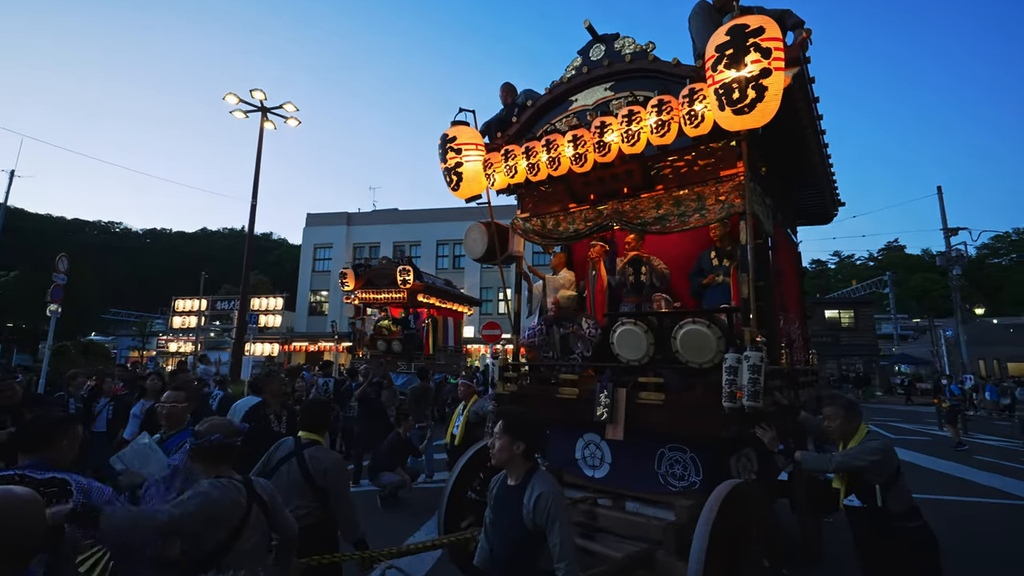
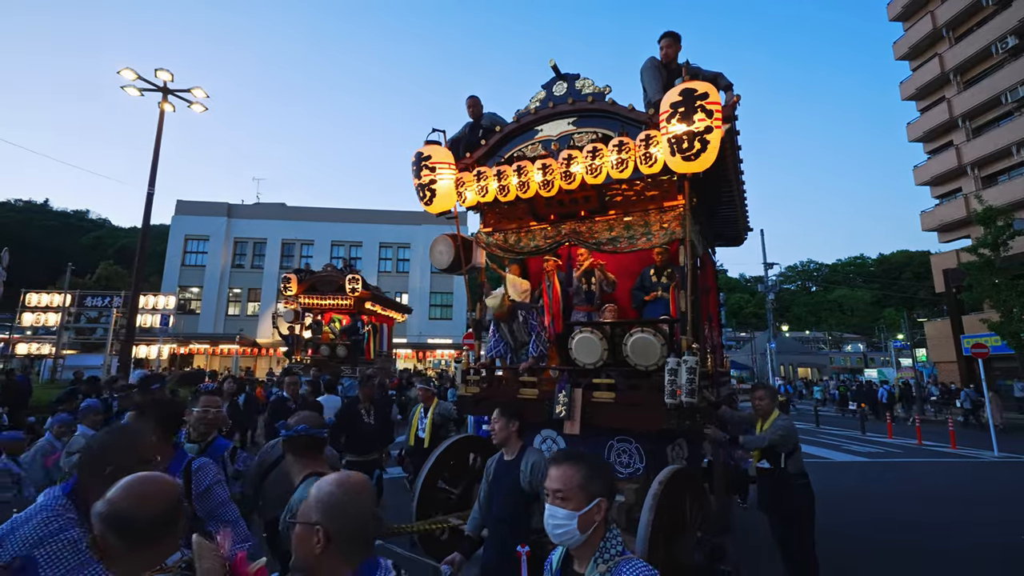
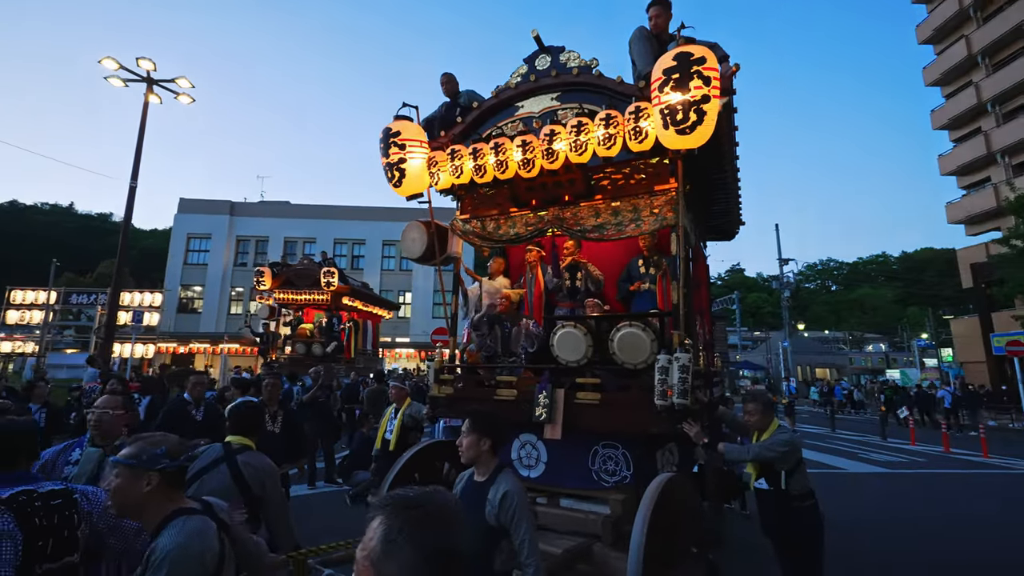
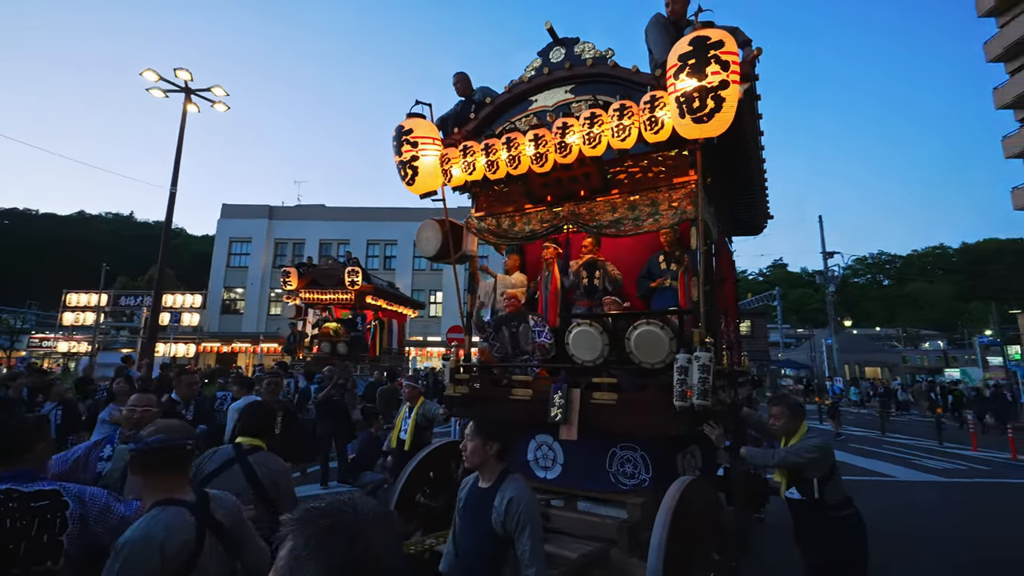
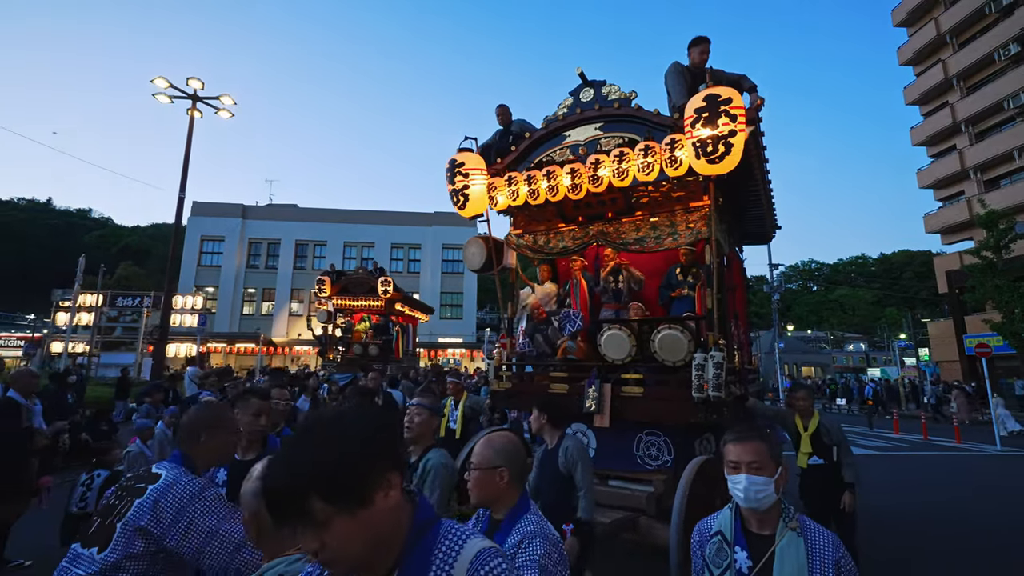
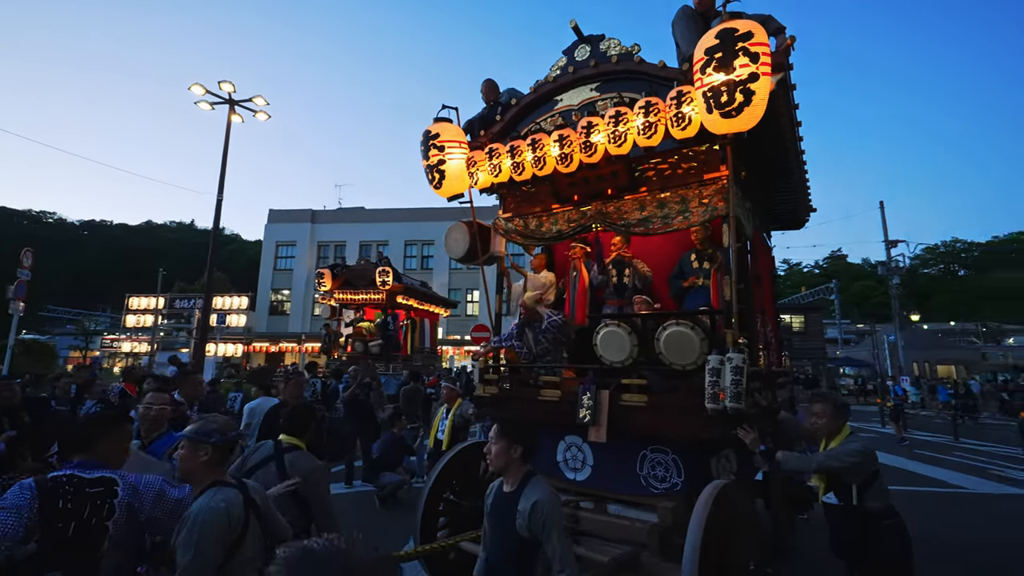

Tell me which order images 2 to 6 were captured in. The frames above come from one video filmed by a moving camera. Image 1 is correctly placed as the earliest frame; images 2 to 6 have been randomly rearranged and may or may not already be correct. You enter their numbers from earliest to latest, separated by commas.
6, 4, 3, 2, 5
